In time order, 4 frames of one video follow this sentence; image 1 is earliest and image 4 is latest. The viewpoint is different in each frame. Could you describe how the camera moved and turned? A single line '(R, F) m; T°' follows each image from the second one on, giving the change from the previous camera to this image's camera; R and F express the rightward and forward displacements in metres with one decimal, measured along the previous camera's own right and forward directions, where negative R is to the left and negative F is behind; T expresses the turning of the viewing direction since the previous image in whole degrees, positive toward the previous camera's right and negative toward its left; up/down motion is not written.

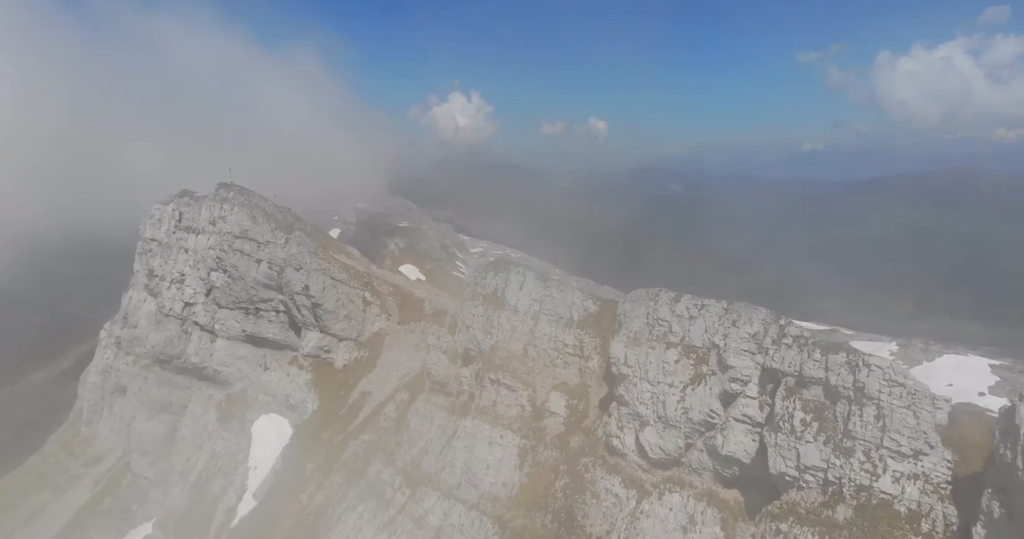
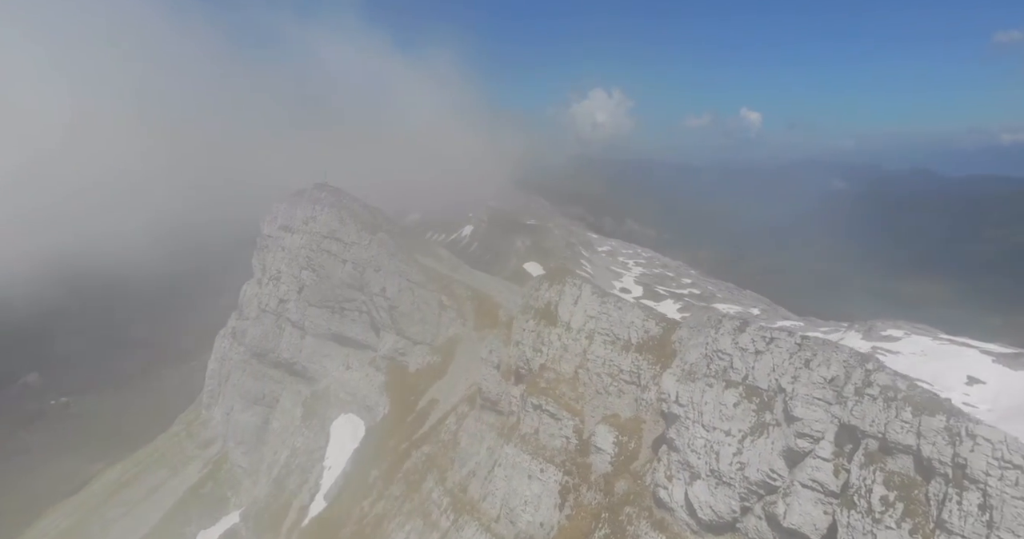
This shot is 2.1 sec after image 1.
(+6.5, +6.2) m; -13°
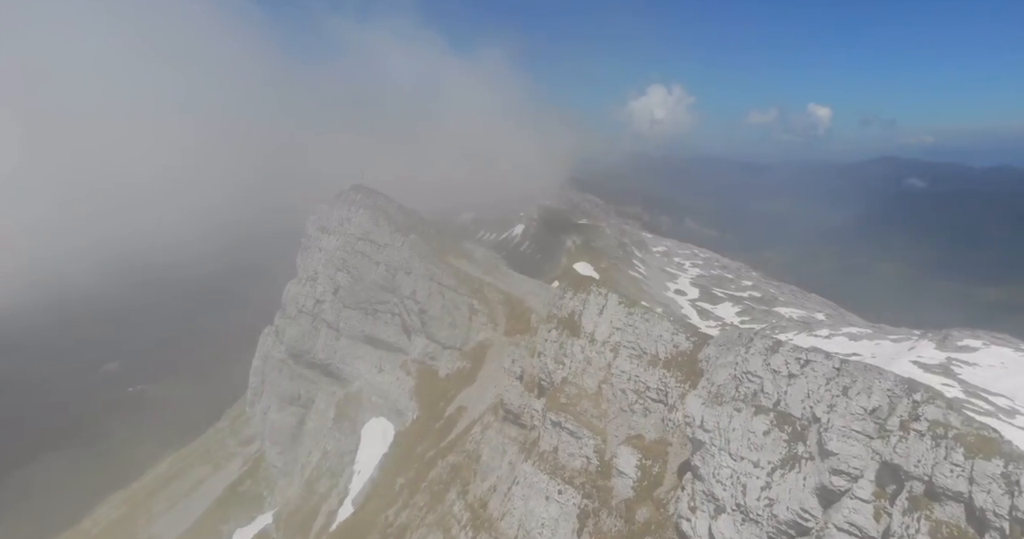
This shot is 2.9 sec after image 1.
(+2.5, +2.7) m; -5°
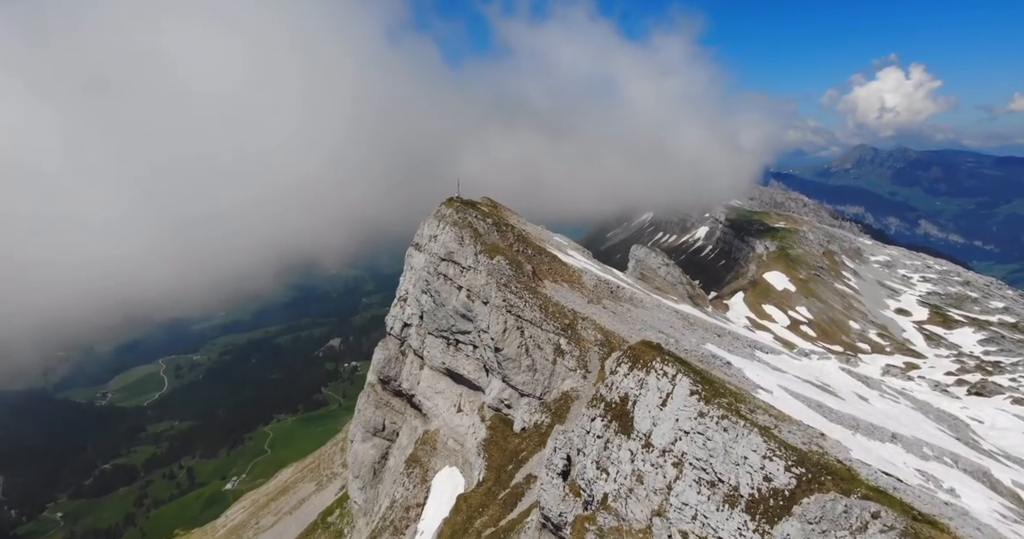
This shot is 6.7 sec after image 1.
(+8.6, +15.8) m; -18°
